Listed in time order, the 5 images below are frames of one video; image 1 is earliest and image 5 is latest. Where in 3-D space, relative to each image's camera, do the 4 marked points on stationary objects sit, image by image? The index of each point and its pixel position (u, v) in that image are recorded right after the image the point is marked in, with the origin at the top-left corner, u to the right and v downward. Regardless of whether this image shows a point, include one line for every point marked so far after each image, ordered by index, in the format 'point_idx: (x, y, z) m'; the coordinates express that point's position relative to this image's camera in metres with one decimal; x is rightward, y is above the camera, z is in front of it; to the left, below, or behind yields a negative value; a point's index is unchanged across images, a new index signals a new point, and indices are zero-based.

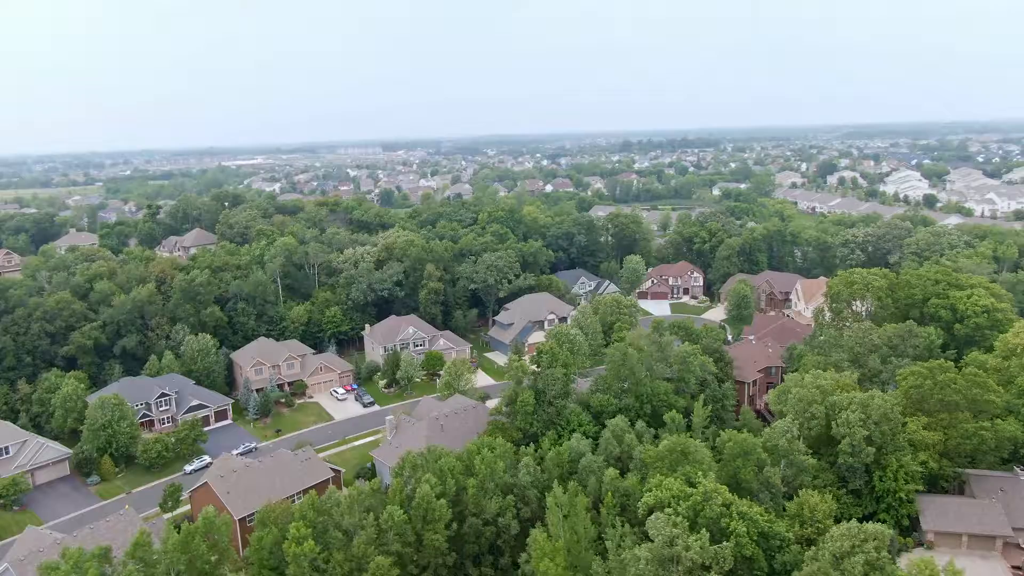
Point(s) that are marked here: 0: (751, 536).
0: (+4.8, -5.0, +15.7) m
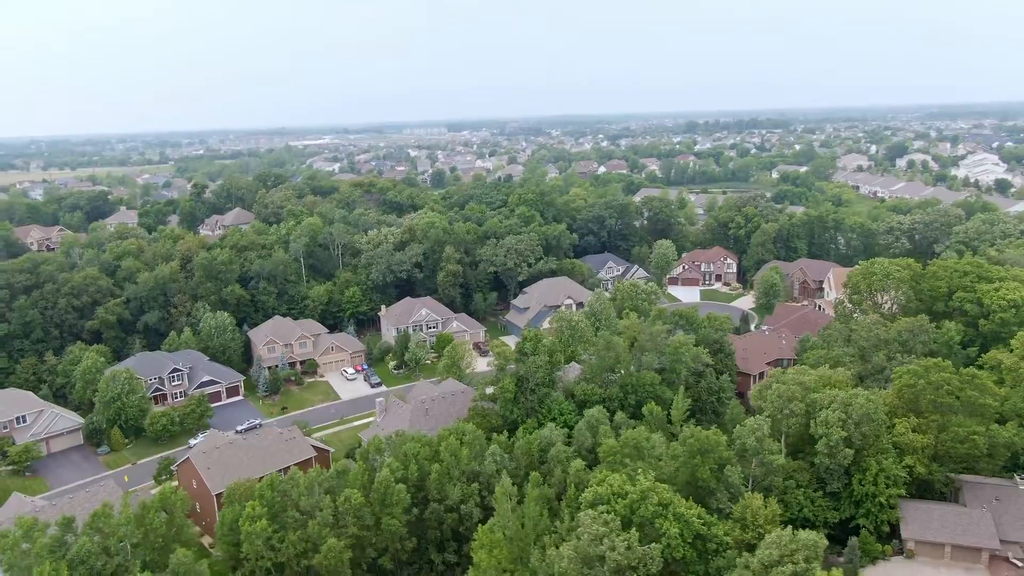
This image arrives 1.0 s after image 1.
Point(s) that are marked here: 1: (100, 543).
0: (+3.3, -4.9, +15.1) m
1: (-9.4, -5.8, +17.7) m
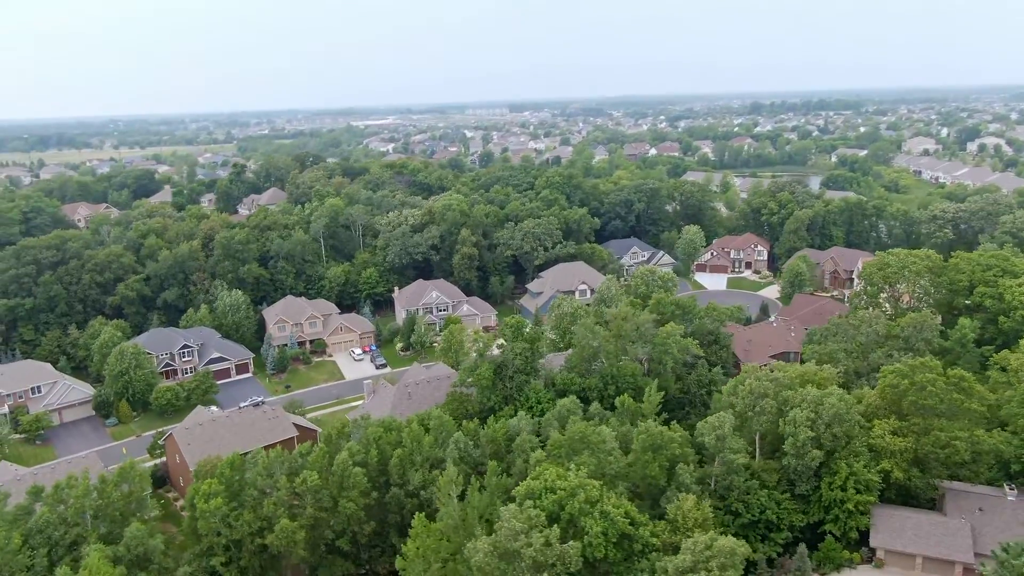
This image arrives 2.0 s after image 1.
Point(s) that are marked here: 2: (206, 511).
0: (+1.8, -4.7, +14.7) m
1: (-10.7, -5.3, +18.3) m
2: (-7.4, -5.4, +18.8) m
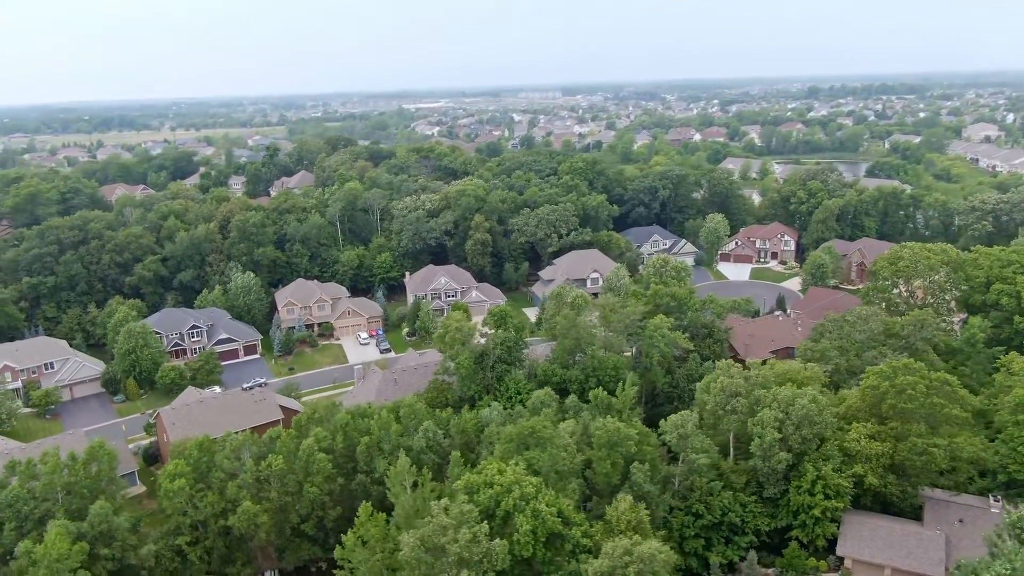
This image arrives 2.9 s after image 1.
0: (+0.5, -4.6, +14.3) m
1: (-11.7, -4.9, +18.8) m
2: (-8.5, -5.0, +19.1) m
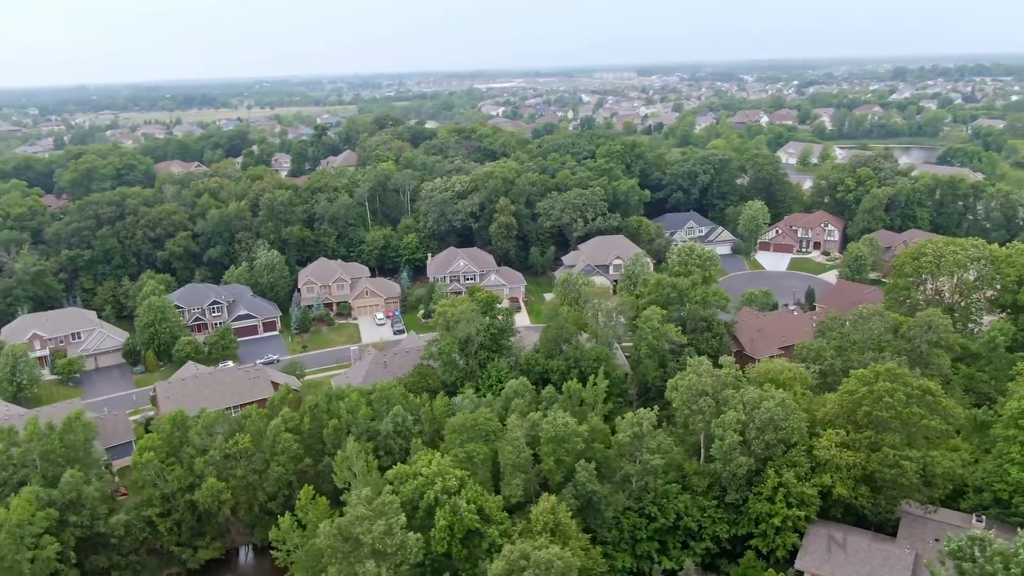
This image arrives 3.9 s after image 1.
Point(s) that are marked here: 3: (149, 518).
0: (-1.0, -4.4, +14.0) m
1: (-12.8, -4.2, +19.7) m
2: (-9.5, -4.5, +19.6) m
3: (-9.4, -5.9, +20.0) m
